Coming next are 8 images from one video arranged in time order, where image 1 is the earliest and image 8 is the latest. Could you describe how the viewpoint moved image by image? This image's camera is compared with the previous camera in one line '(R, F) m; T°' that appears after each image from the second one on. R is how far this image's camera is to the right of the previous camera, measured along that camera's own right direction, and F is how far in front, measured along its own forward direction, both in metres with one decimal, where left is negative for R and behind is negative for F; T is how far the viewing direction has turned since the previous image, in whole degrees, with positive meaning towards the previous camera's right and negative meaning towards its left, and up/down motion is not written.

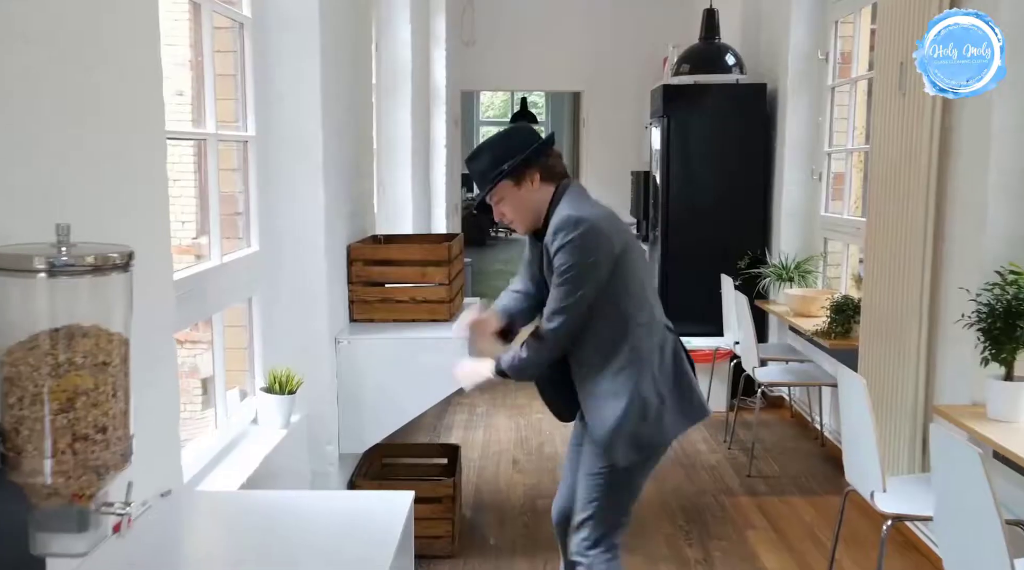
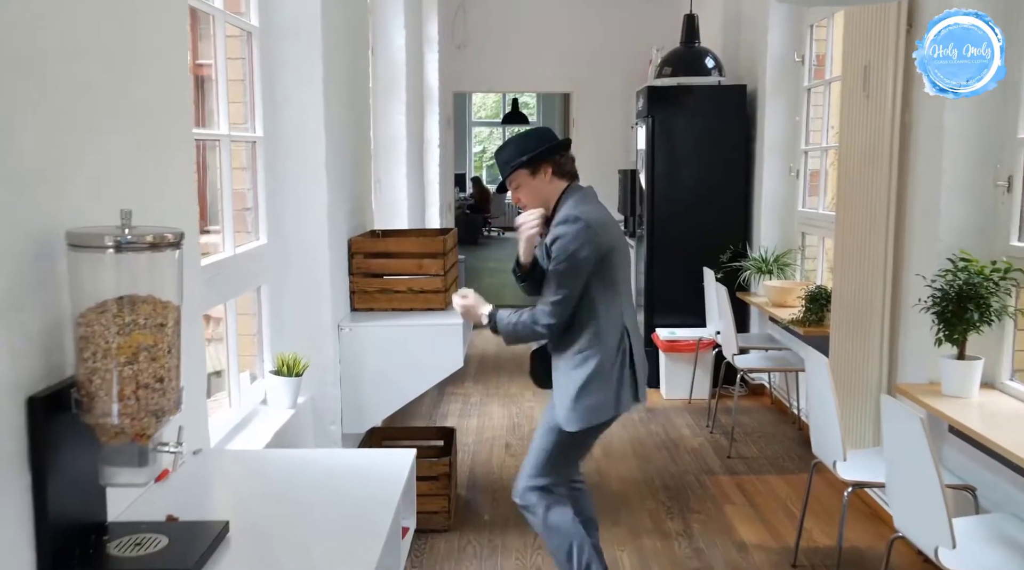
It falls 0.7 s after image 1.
(0.0, -0.2) m; 0°
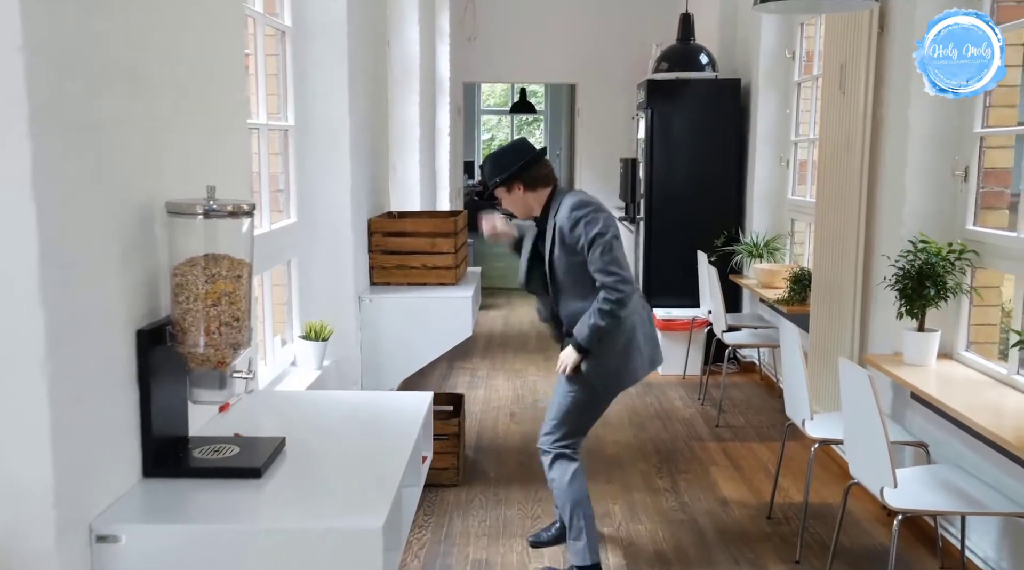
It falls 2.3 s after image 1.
(0.0, -0.3) m; 0°
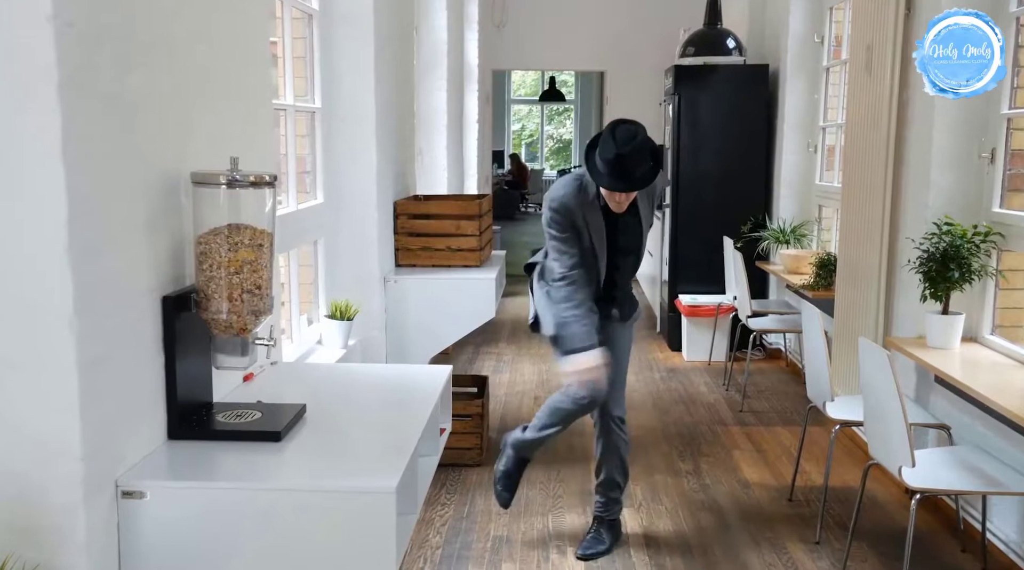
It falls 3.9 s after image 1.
(0.0, 0.0) m; -2°
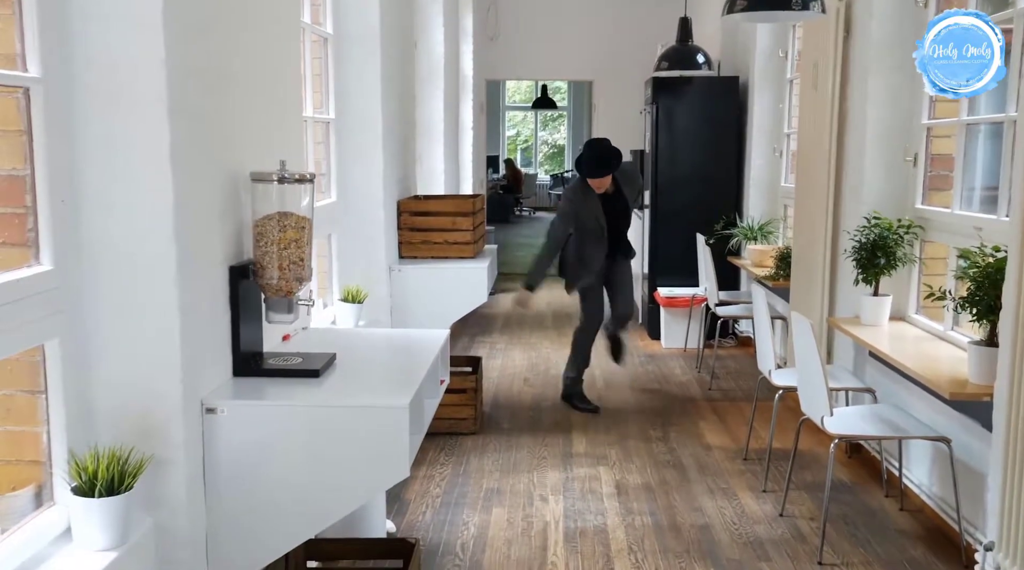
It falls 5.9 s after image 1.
(0.0, -0.5) m; 0°
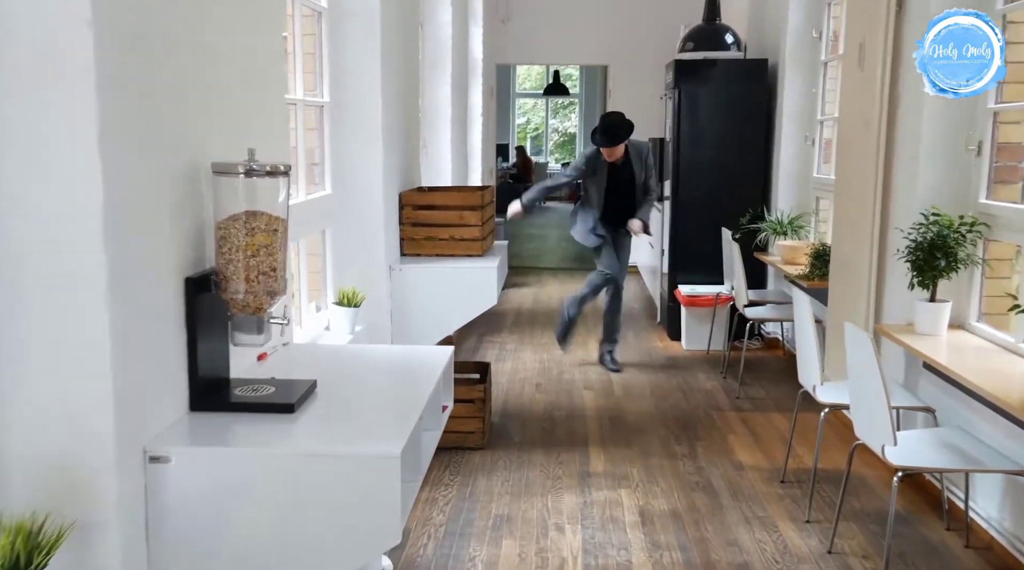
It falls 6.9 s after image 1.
(0.0, +0.4) m; -1°
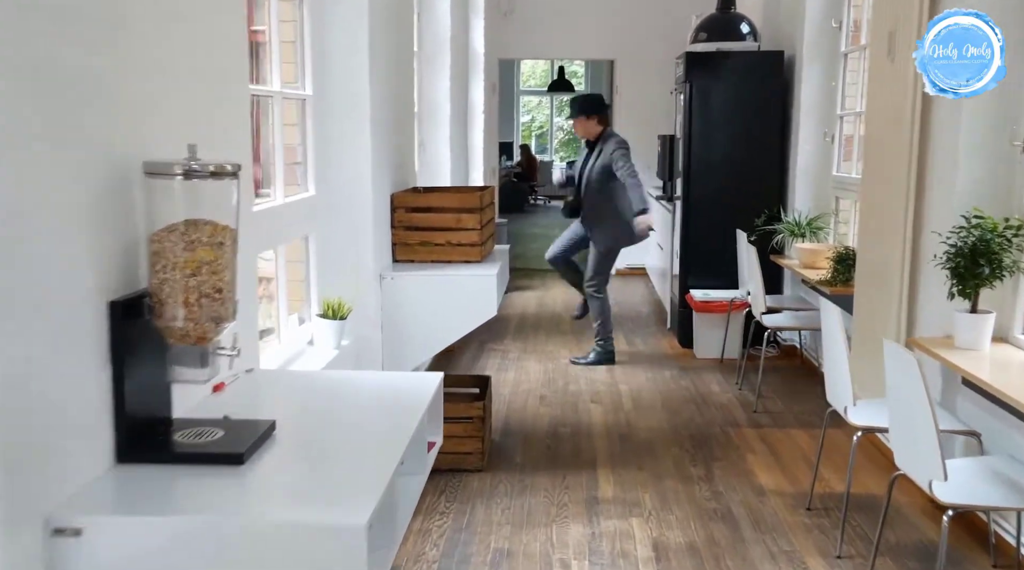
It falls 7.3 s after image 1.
(0.0, +0.3) m; 0°
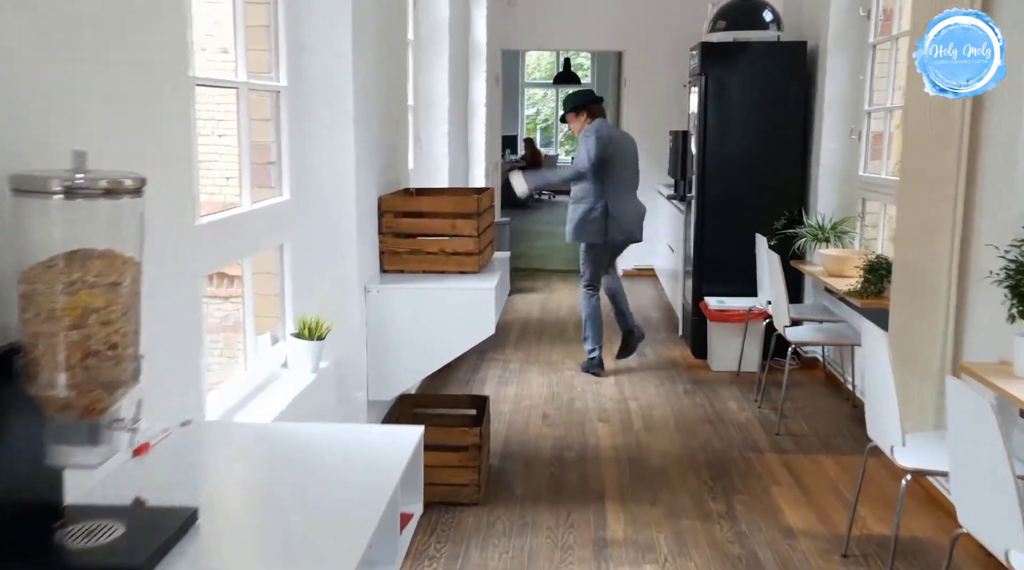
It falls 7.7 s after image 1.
(0.0, +0.4) m; 0°
